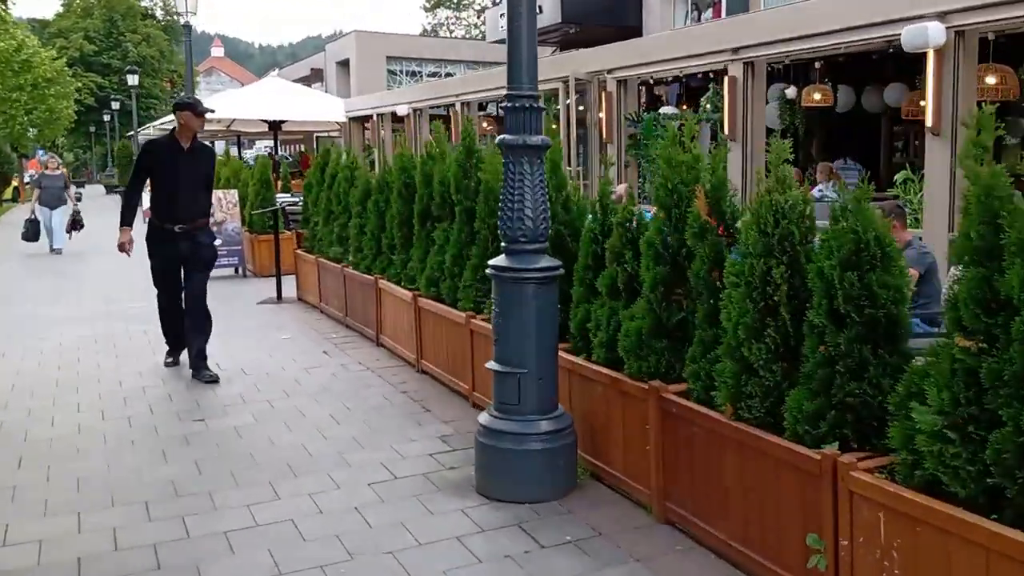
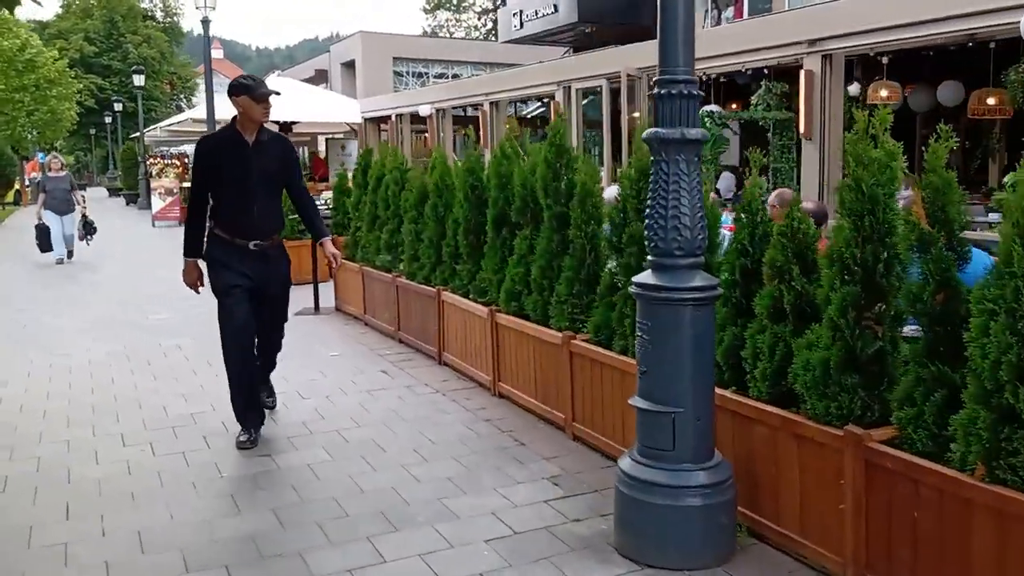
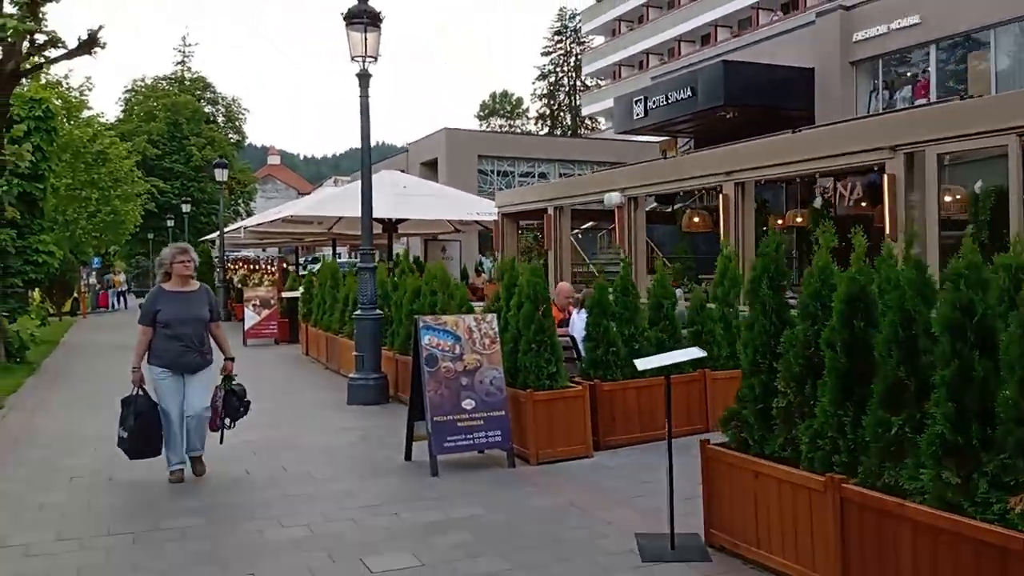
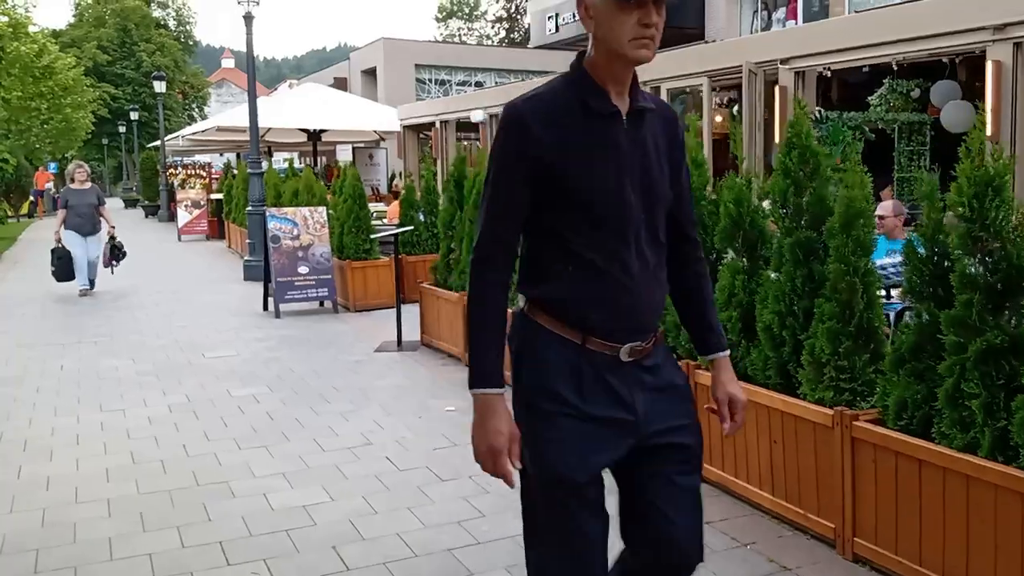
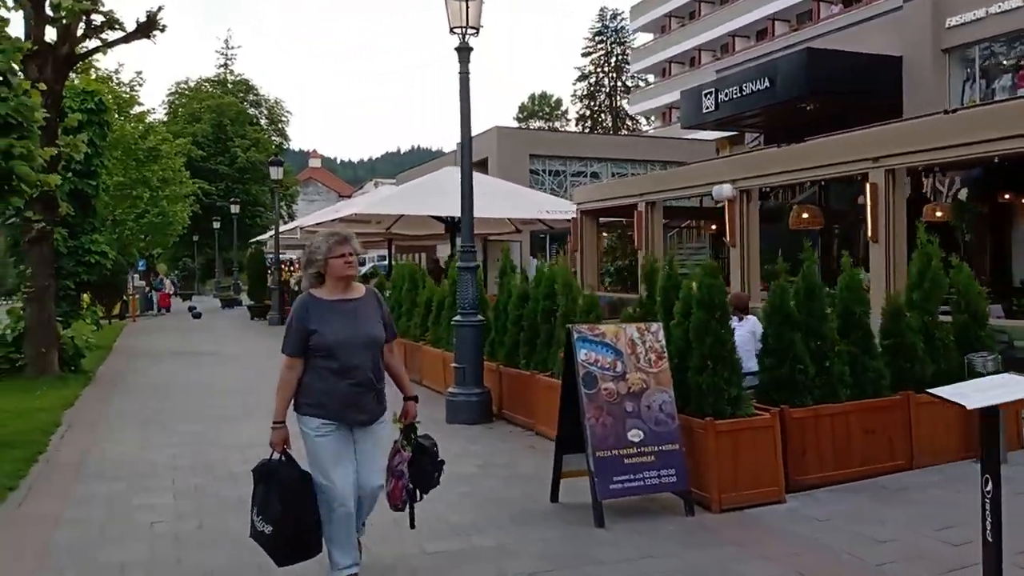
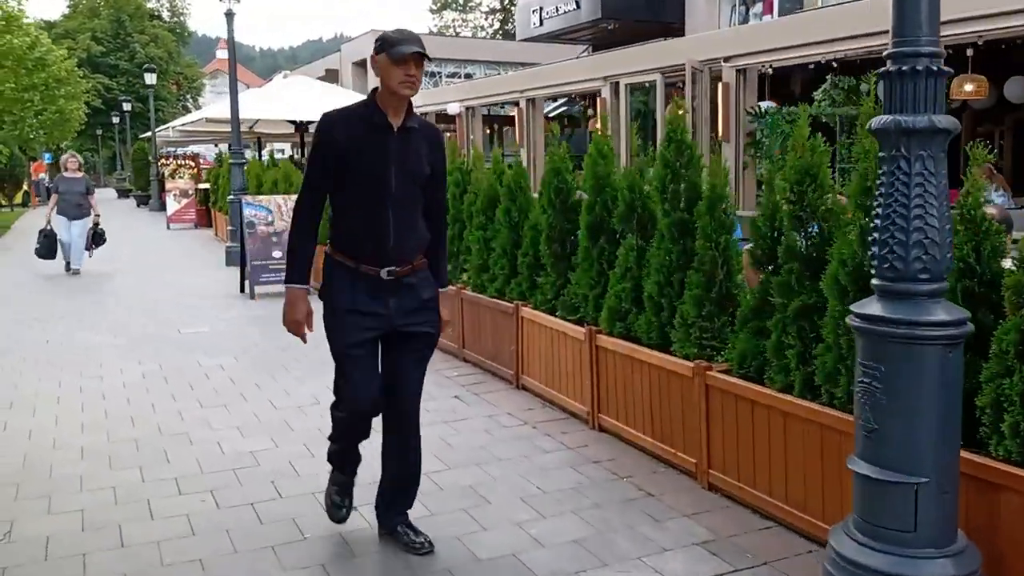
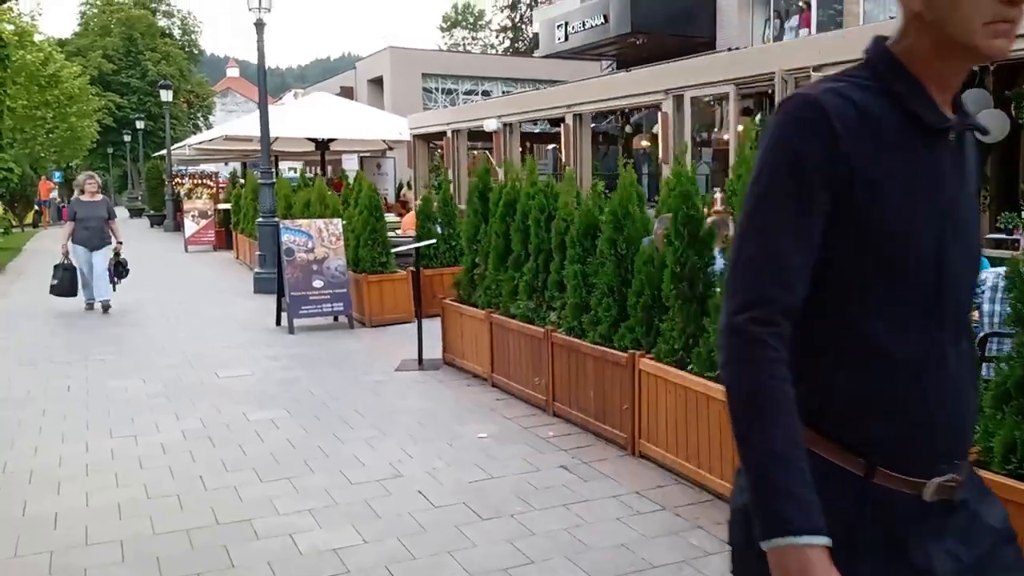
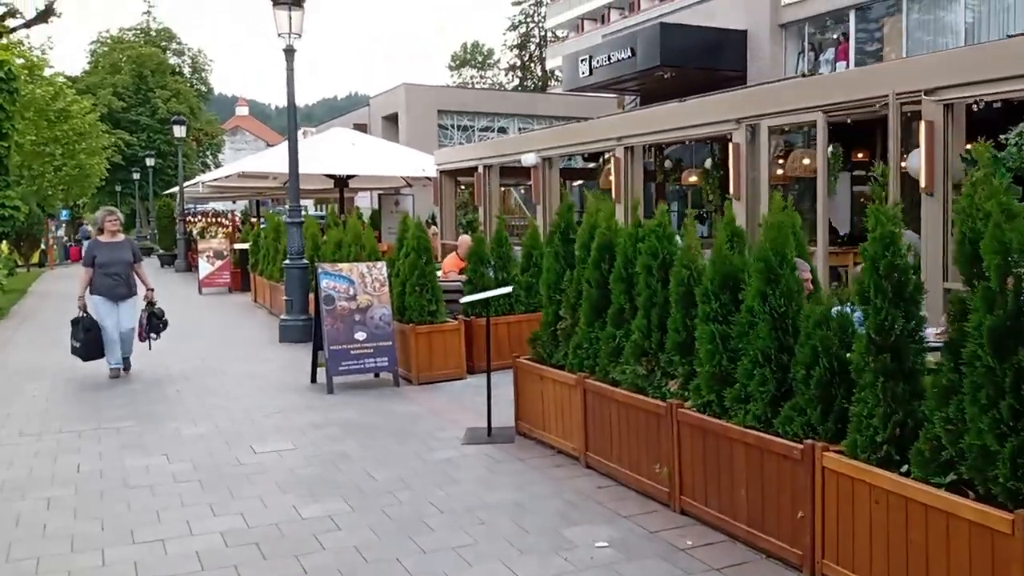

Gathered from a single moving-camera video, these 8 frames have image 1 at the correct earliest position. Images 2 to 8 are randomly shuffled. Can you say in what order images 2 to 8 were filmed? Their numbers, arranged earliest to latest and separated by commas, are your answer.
2, 6, 4, 7, 8, 3, 5
